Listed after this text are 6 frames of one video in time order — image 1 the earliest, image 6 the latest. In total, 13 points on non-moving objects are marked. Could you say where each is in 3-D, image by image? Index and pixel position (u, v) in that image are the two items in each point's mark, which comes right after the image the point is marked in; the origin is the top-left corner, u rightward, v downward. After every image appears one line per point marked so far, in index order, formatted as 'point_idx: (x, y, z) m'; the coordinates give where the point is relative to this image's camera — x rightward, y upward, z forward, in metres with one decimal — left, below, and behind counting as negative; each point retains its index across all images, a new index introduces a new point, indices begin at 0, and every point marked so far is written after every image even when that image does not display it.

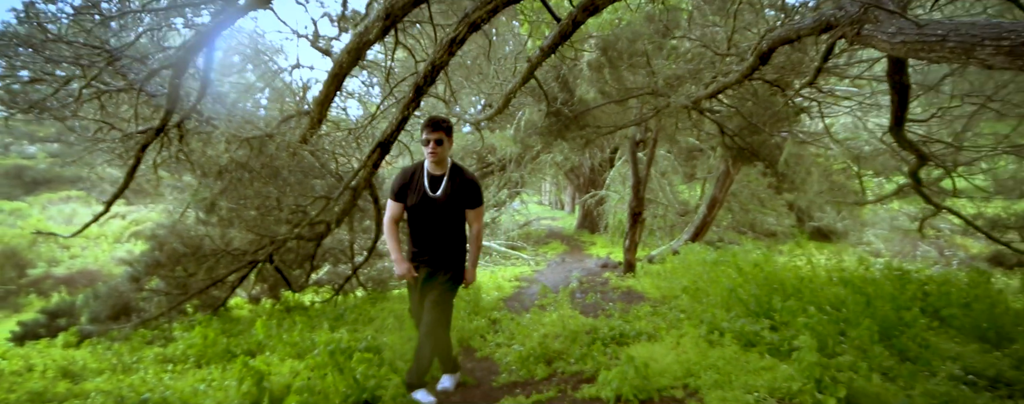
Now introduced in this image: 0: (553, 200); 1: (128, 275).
0: (+1.7, +0.1, +19.9) m
1: (-3.7, -0.7, +5.1) m
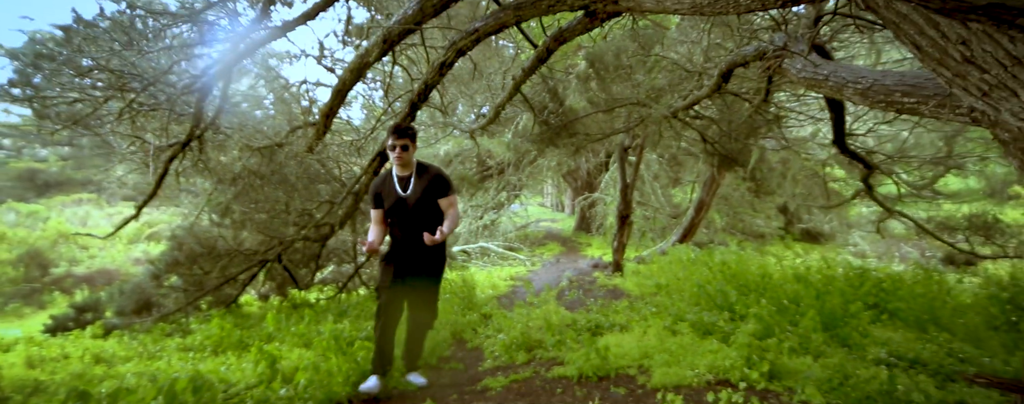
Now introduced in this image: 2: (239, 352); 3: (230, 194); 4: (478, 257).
0: (+1.6, 0.0, +20.4) m
1: (-3.8, -0.7, +5.7) m
2: (-2.4, -1.3, +4.7) m
3: (-3.0, +0.1, +5.7) m
4: (-0.8, -1.2, +12.2) m
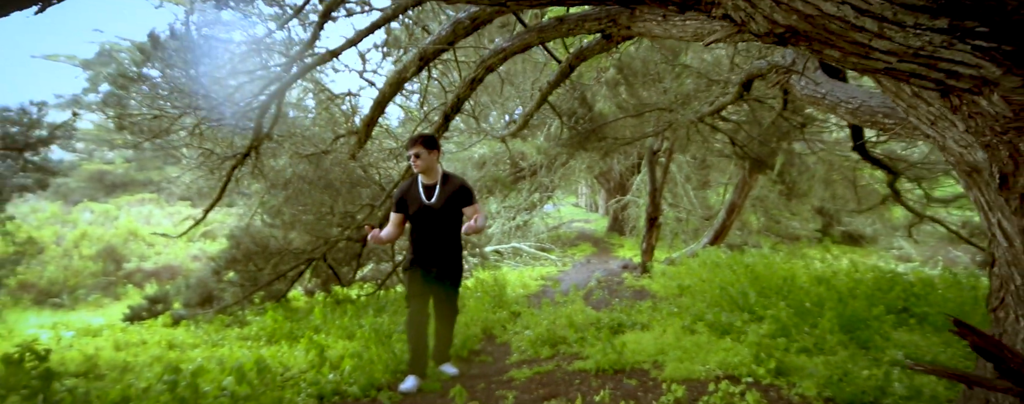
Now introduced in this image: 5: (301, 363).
0: (+2.9, 0.0, +20.6) m
1: (-3.5, -0.8, +6.3) m
2: (-2.2, -1.4, +5.2) m
3: (-2.7, +0.1, +6.2) m
4: (0.0, -1.3, +12.6) m
5: (-1.6, -1.2, +4.1) m
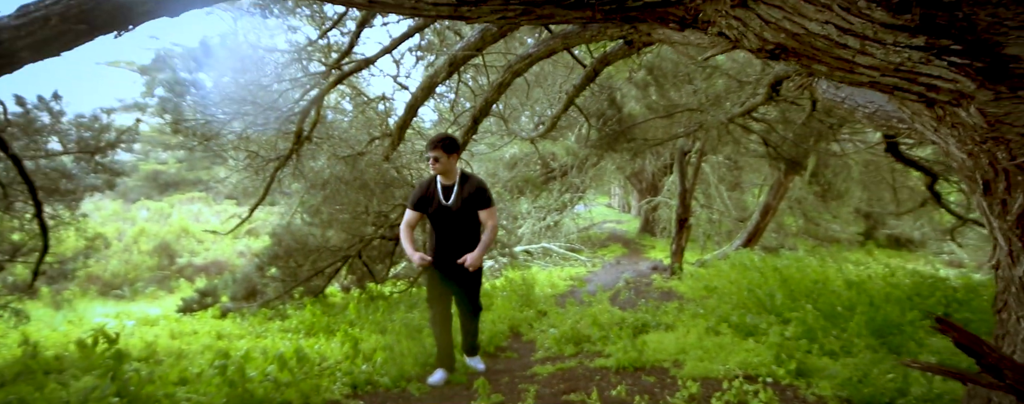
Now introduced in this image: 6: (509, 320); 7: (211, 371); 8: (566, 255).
0: (+4.1, -0.1, +20.5) m
1: (-3.2, -0.8, +6.6) m
2: (-1.9, -1.4, +5.5) m
3: (-2.3, +0.1, +6.5) m
4: (+0.7, -1.3, +12.7) m
5: (-1.4, -1.2, +4.3) m
6: (0.0, -1.3, +6.1) m
7: (-1.9, -1.1, +3.4) m
8: (+1.3, -1.3, +12.8) m
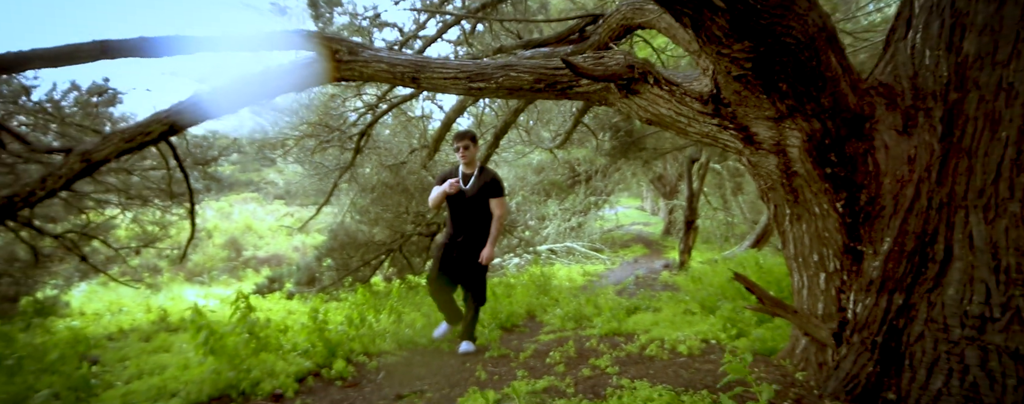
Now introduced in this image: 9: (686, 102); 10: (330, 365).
0: (+5.2, -0.2, +21.4) m
1: (-2.9, -0.8, +8.0) m
2: (-1.7, -1.4, +6.8) m
3: (-2.1, 0.0, +7.8) m
4: (+1.3, -1.4, +13.9) m
5: (-1.3, -1.3, +5.6) m
6: (+0.2, -1.4, +7.2) m
7: (-1.8, -1.1, +4.7) m
8: (+1.9, -1.3, +13.9) m
9: (+0.8, +0.5, +2.5) m
10: (-1.3, -1.2, +3.9) m
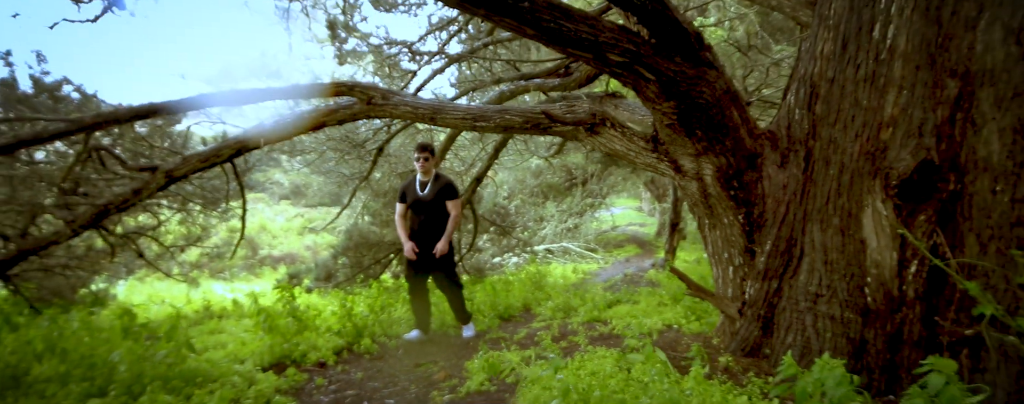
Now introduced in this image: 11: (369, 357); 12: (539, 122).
0: (+5.2, -0.3, +22.2) m
1: (-3.0, -0.9, +8.9) m
2: (-1.8, -1.5, +7.7) m
3: (-2.1, 0.0, +8.7) m
4: (+1.3, -1.4, +14.7) m
5: (-1.4, -1.3, +6.5) m
6: (+0.1, -1.4, +8.1) m
7: (-1.9, -1.1, +5.5) m
8: (+1.9, -1.4, +14.8) m
9: (+0.8, +0.4, +3.4) m
10: (-1.4, -1.3, +4.8) m
11: (-1.2, -1.3, +4.5) m
12: (+0.2, +0.6, +3.6) m
